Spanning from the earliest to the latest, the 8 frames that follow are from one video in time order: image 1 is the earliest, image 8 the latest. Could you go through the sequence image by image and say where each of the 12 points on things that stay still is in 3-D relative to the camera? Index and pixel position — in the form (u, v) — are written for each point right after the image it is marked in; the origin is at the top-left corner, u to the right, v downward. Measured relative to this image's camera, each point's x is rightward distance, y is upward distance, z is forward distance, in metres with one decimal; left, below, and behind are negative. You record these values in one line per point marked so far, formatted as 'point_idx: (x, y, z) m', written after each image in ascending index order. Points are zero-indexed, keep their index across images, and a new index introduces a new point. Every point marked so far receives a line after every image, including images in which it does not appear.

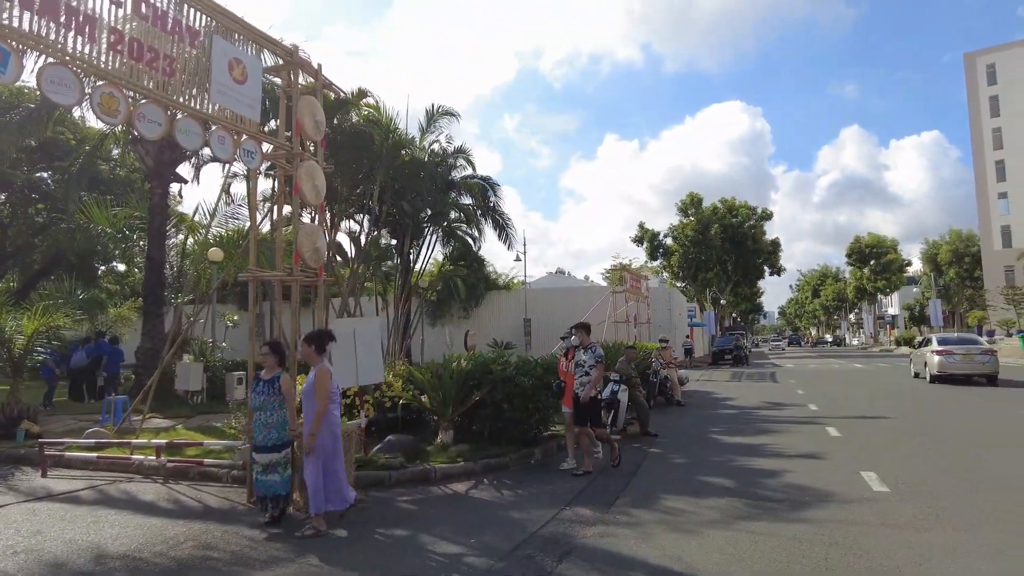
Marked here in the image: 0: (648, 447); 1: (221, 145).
0: (+2.2, -2.6, +10.4) m
1: (-3.0, +1.4, +6.5) m
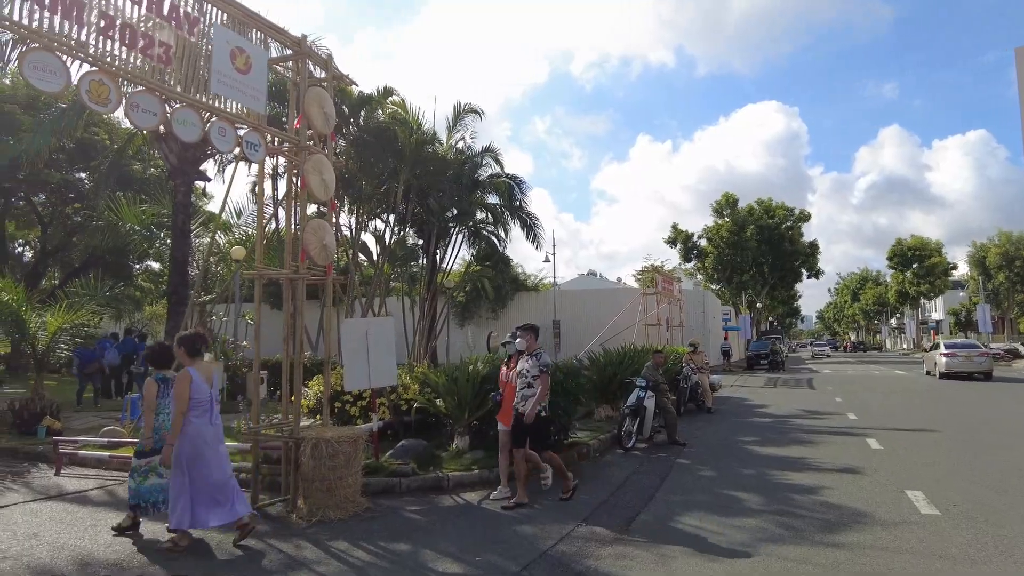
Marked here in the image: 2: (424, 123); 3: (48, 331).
0: (+2.5, -2.6, +9.9) m
1: (-2.8, +1.5, +6.3) m
2: (-2.4, +4.6, +18.4) m
3: (-8.9, -0.8, +12.4) m
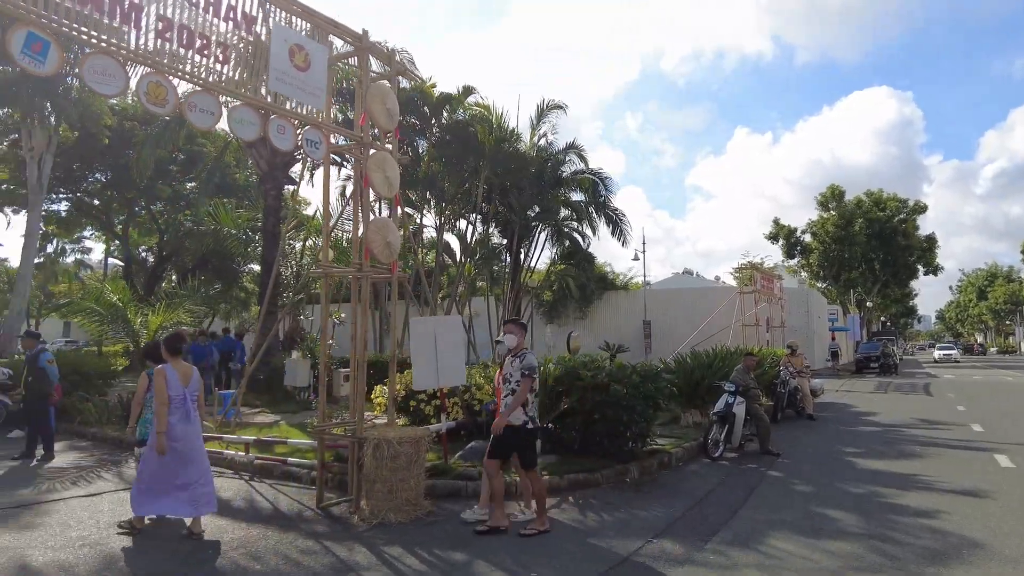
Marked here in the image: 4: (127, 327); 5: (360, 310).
0: (+3.5, -2.5, +9.1) m
1: (-2.2, +1.5, +6.3) m
2: (-0.1, +4.6, +18.2) m
3: (-7.4, -0.8, +13.2) m
4: (-7.8, -0.8, +13.1) m
5: (-1.7, -0.2, +7.1) m
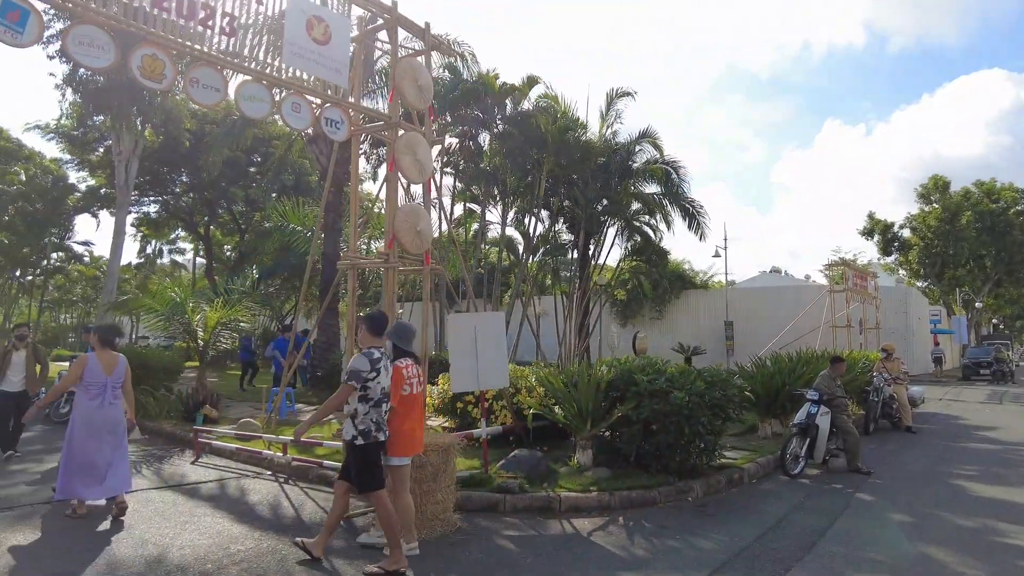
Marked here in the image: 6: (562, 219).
0: (+4.2, -2.5, +8.0) m
1: (-1.9, +1.5, +5.8) m
2: (+1.6, +4.7, +17.4) m
3: (-6.2, -0.8, +13.3) m
4: (-6.6, -0.7, +13.2) m
5: (-1.2, -0.2, +6.6) m
6: (+1.5, +2.0, +19.5) m
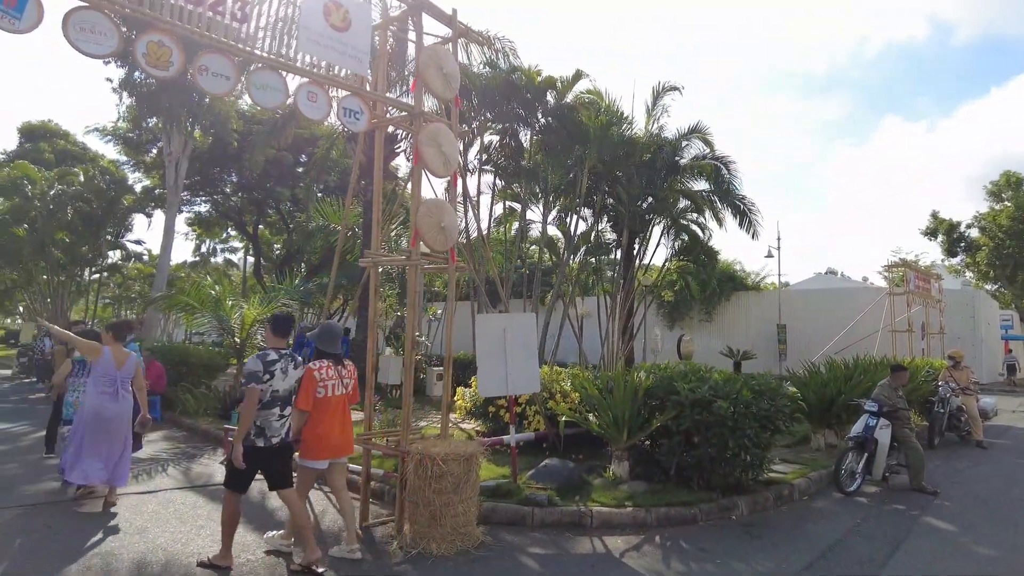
0: (+4.5, -2.5, +7.3) m
1: (-1.7, +1.5, +5.5) m
2: (+2.7, +4.7, +16.8) m
3: (-5.4, -0.7, +13.3) m
4: (-5.8, -0.6, +13.3) m
5: (-1.0, -0.2, +6.3) m
6: (+2.7, +2.0, +18.9) m
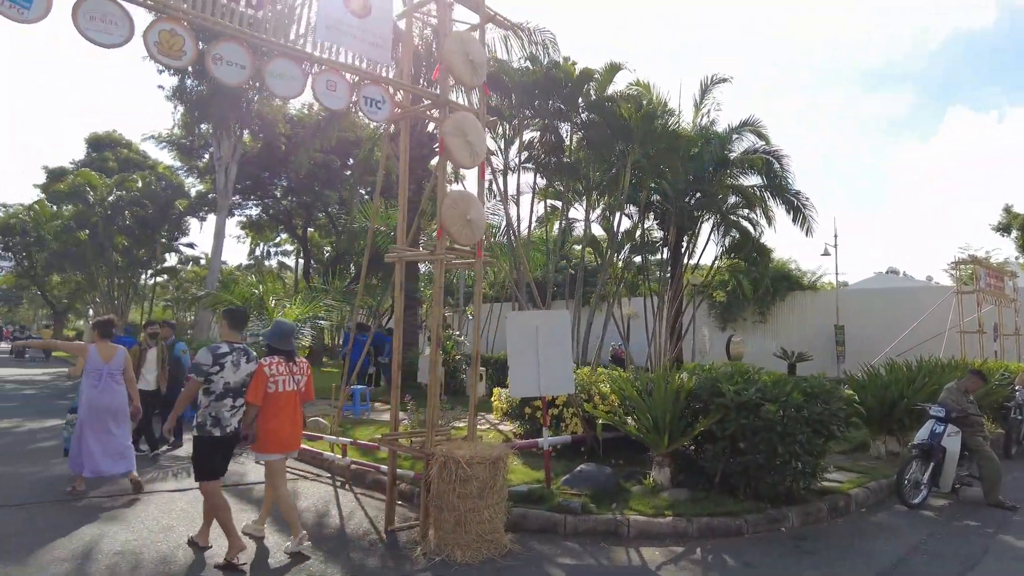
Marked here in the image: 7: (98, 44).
0: (+4.9, -2.4, +6.6) m
1: (-1.5, +1.6, +5.4) m
2: (+3.7, +4.7, +16.3) m
3: (-4.6, -0.7, +13.4) m
4: (-5.0, -0.6, +13.4) m
5: (-0.7, -0.1, +6.0) m
6: (+3.9, +2.1, +18.4) m
7: (-2.6, +1.6, +4.2) m
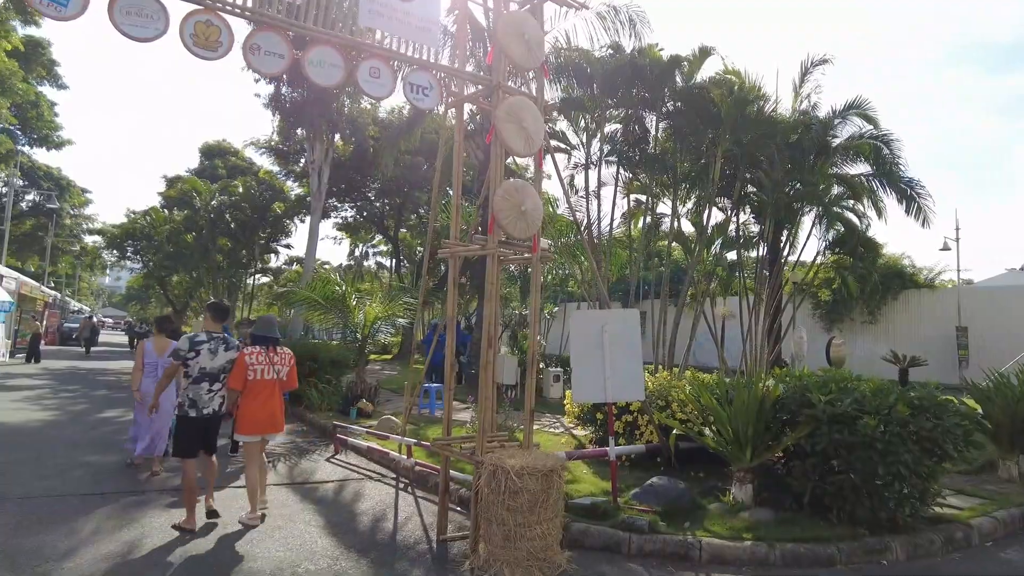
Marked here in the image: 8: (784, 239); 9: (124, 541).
0: (+5.4, -2.4, +5.5) m
1: (-1.0, +1.6, +5.1) m
2: (+5.6, +4.7, +15.2) m
3: (-3.0, -0.7, +13.6) m
4: (-3.4, -0.6, +13.6) m
5: (-0.2, -0.1, +5.7) m
6: (+6.1, +2.1, +17.3) m
7: (-2.4, +1.6, +4.1) m
8: (+7.5, +1.4, +18.1) m
9: (-3.1, -2.0, +5.2) m
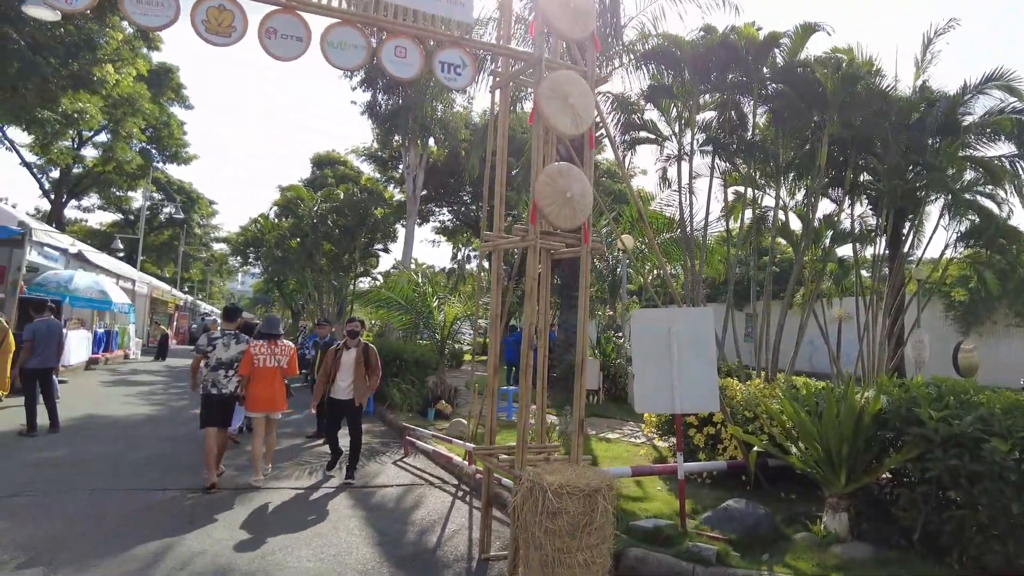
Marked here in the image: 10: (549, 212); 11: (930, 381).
0: (+5.7, -2.3, +4.1) m
1: (-0.8, +1.6, +4.8) m
2: (+7.5, +4.8, +13.7) m
3: (-1.3, -0.7, +13.4) m
4: (-1.7, -0.6, +13.5) m
5: (+0.2, -0.1, +5.2) m
6: (+8.2, +2.1, +15.6) m
7: (-2.2, +1.6, +4.0) m
8: (+9.7, +1.4, +16.2) m
9: (-2.7, -2.0, +5.2) m
10: (+0.3, +0.6, +4.9) m
11: (+3.7, -0.8, +5.8) m
